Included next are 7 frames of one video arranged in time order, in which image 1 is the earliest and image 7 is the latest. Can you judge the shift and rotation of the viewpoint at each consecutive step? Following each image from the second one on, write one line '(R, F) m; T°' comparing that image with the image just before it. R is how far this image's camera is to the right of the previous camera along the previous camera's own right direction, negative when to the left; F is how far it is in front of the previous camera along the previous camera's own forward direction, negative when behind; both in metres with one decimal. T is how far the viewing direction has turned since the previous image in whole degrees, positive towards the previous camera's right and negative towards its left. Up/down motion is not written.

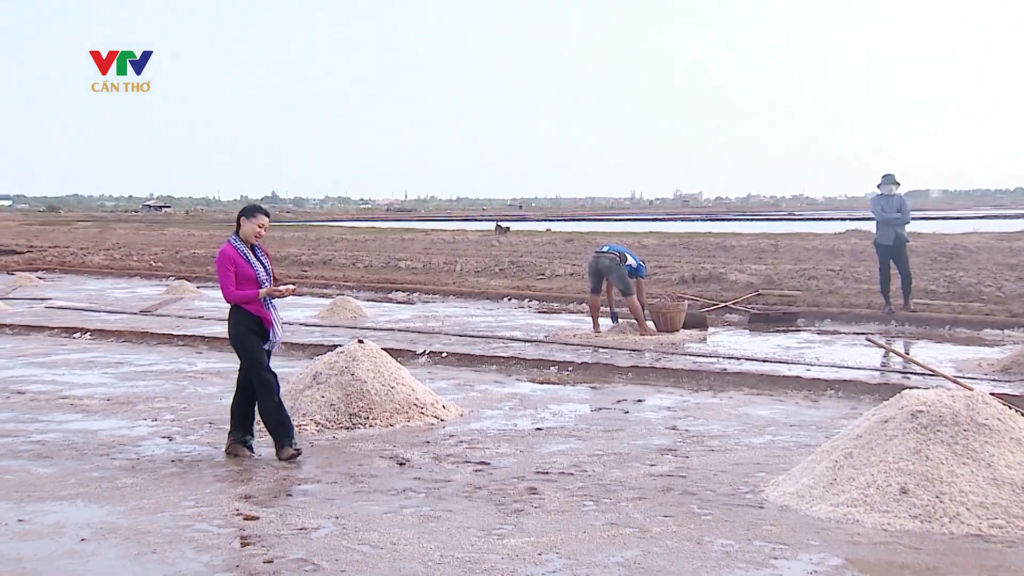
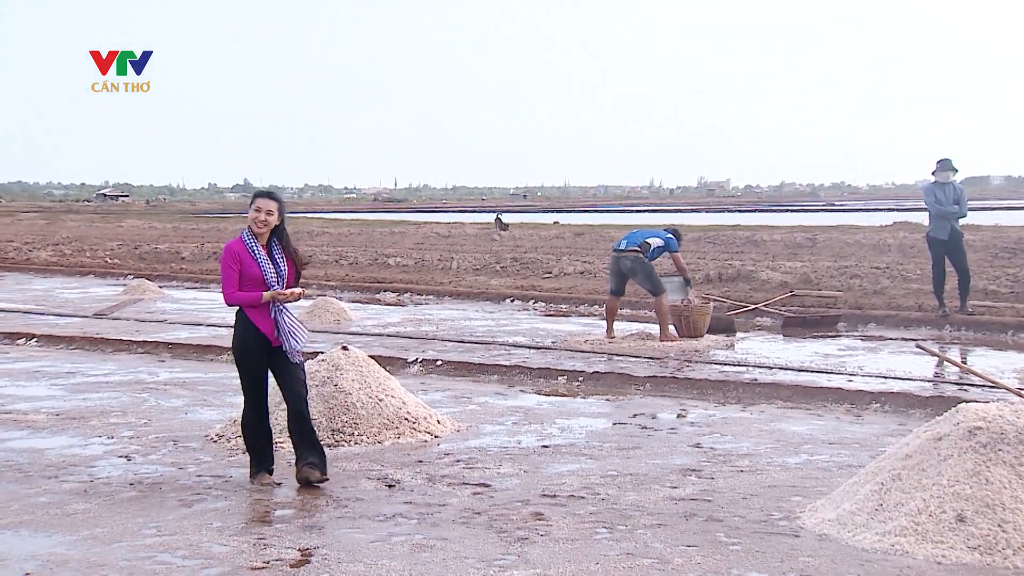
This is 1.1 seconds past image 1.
(0.0, +1.2) m; 0°
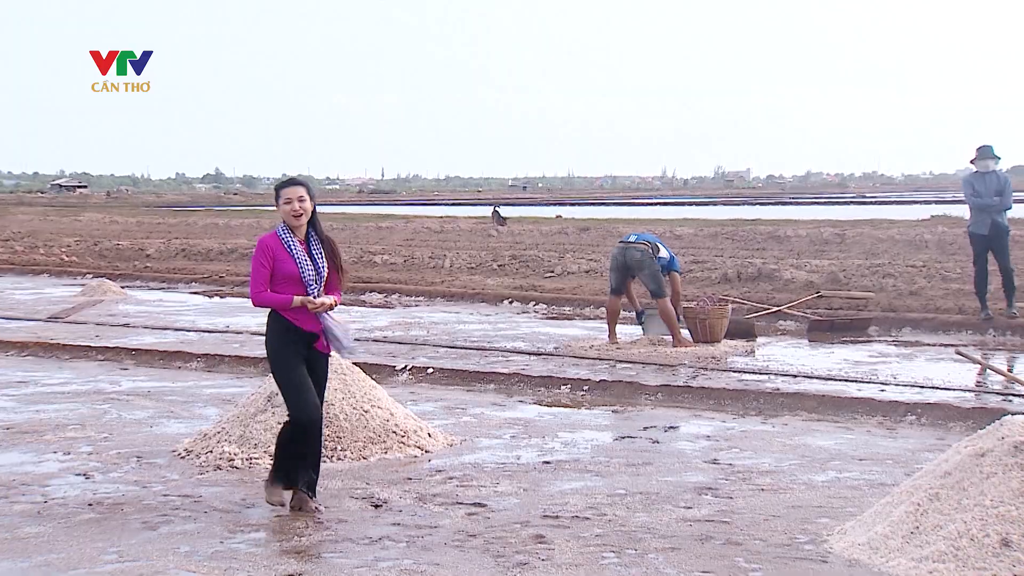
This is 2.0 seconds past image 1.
(0.0, +0.8) m; 0°
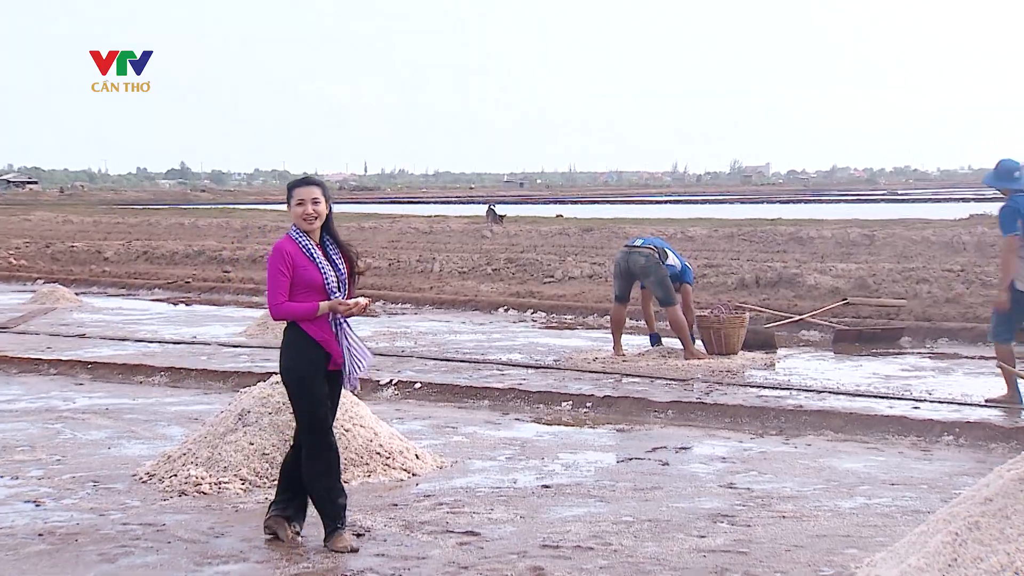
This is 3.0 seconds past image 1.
(0.0, +0.8) m; 0°
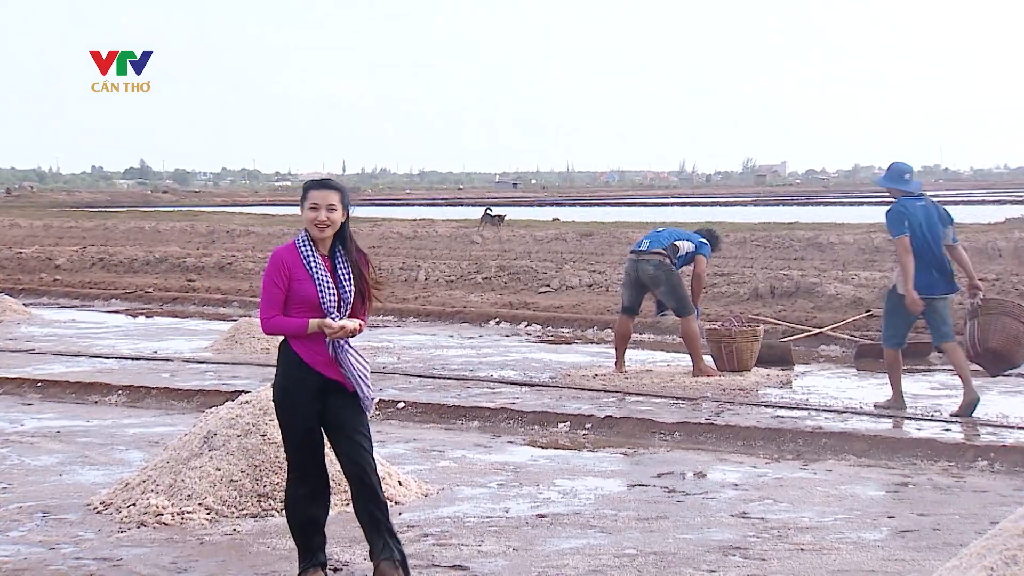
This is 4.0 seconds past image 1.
(0.0, +0.7) m; 0°
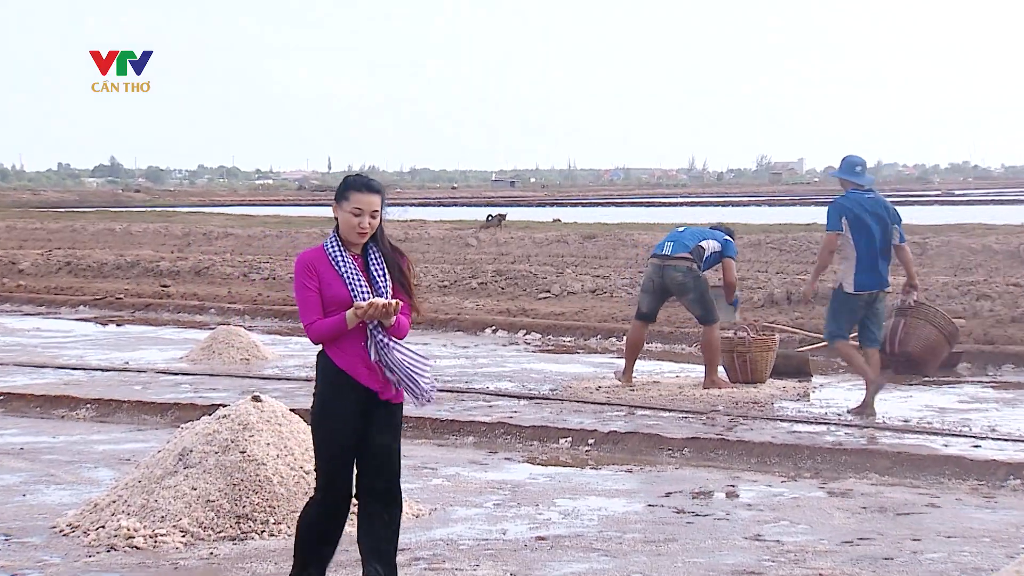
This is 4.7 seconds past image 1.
(0.0, +0.5) m; 0°
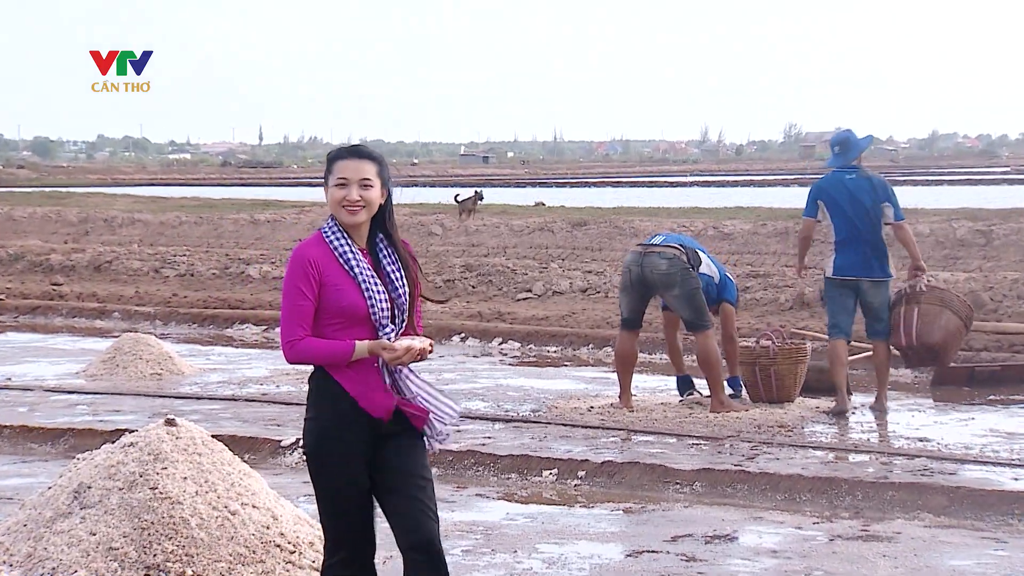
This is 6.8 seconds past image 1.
(+0.1, +1.2) m; 0°
